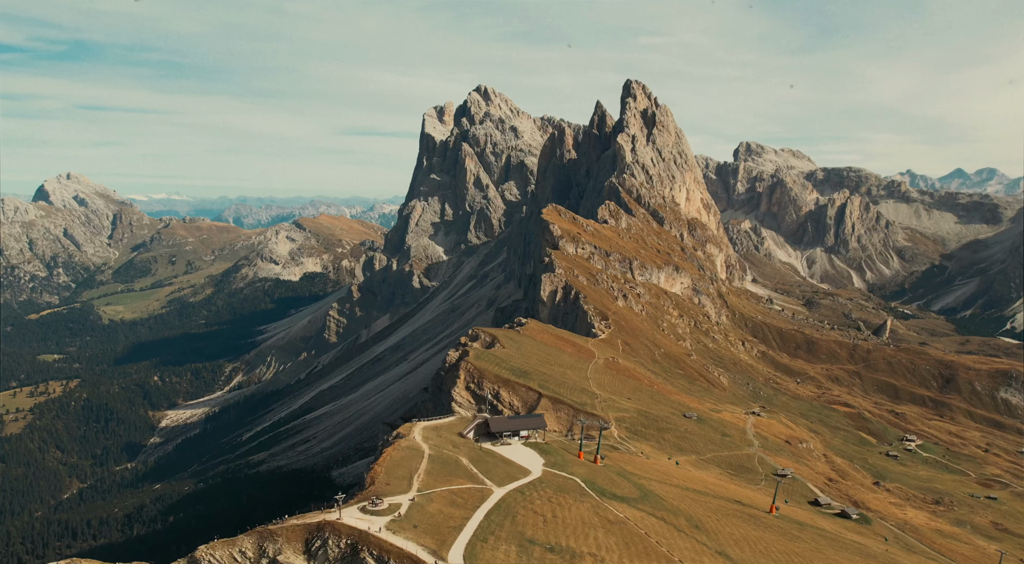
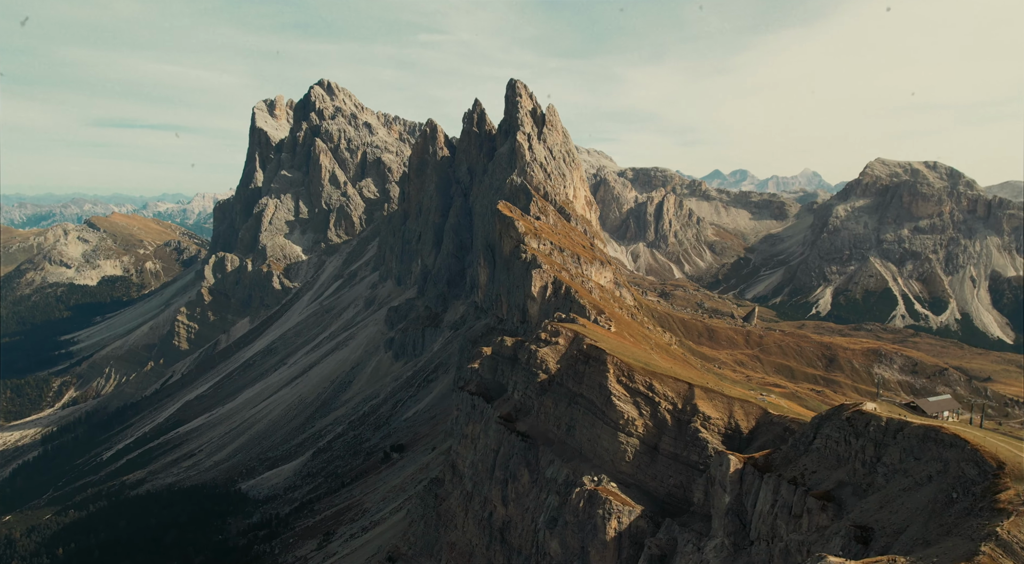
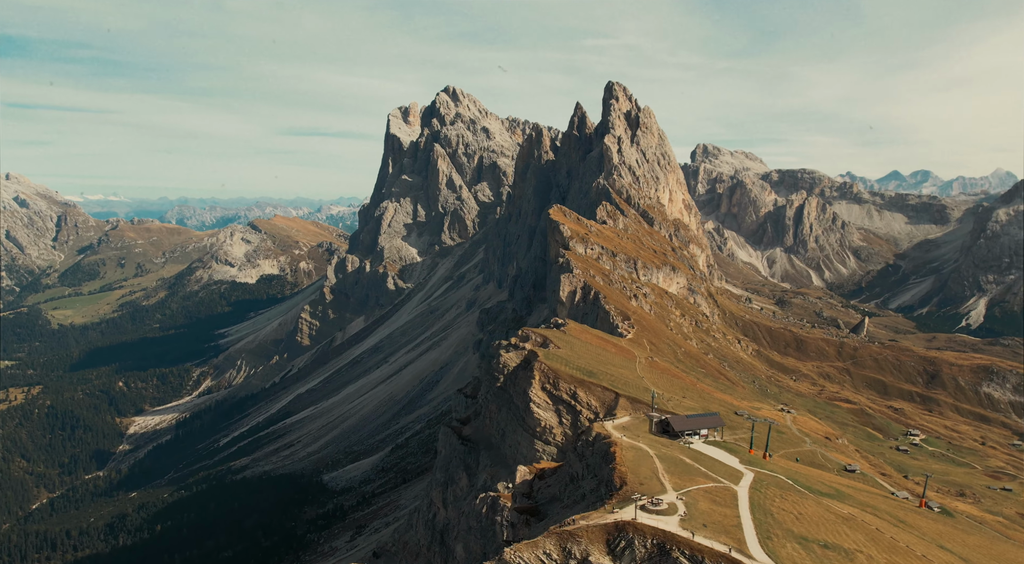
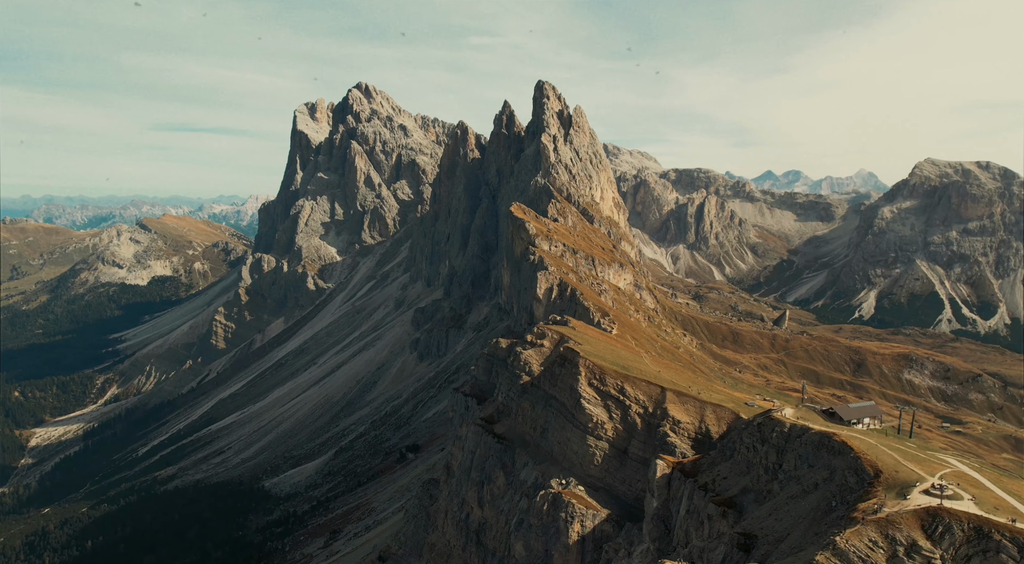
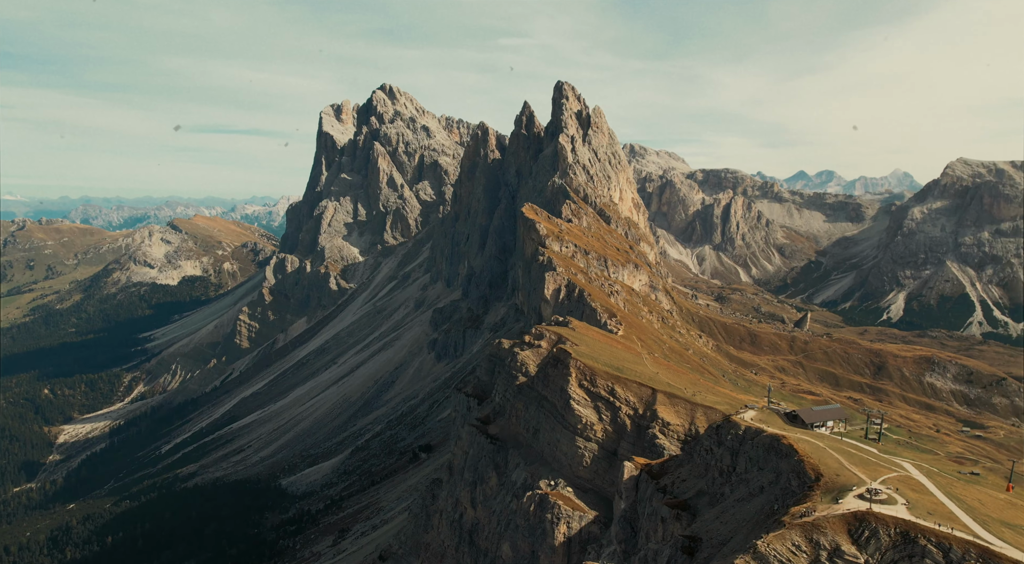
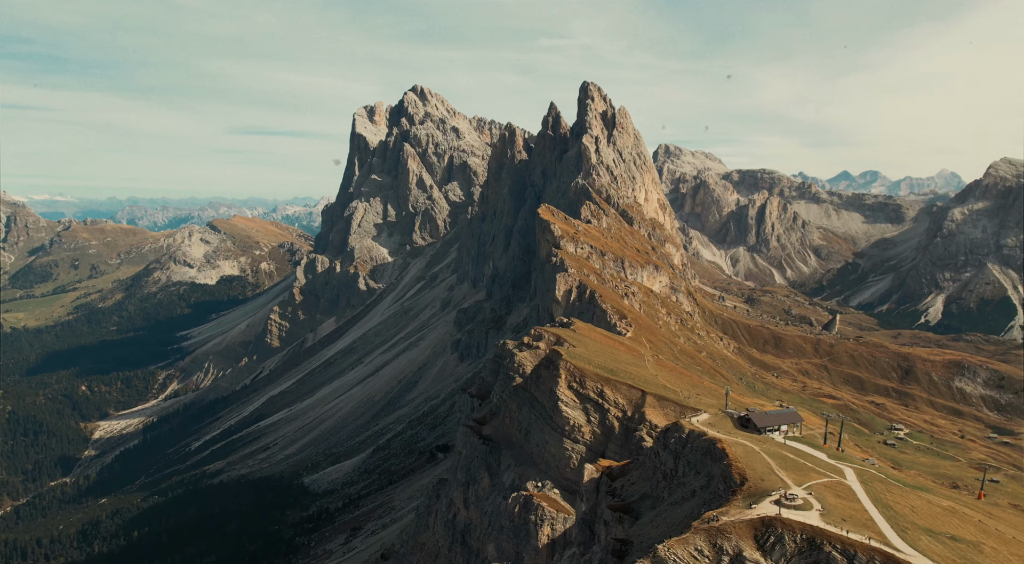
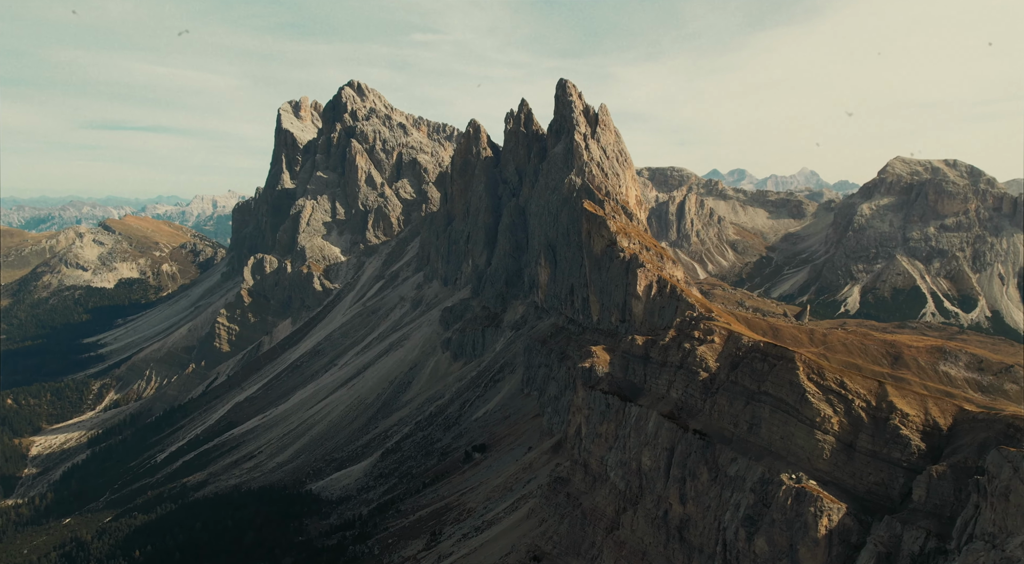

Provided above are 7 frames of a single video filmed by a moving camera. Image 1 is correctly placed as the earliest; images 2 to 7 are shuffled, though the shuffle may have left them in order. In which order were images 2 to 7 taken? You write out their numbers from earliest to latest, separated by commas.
3, 6, 5, 4, 2, 7
